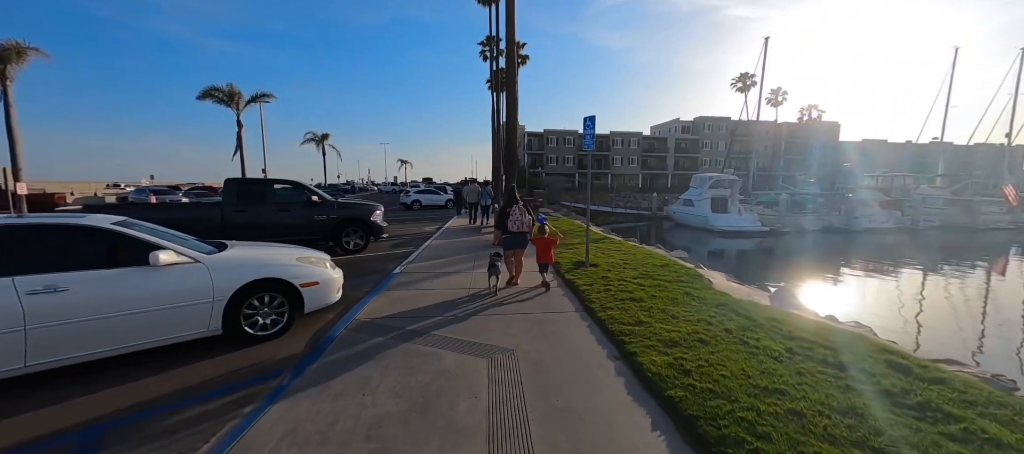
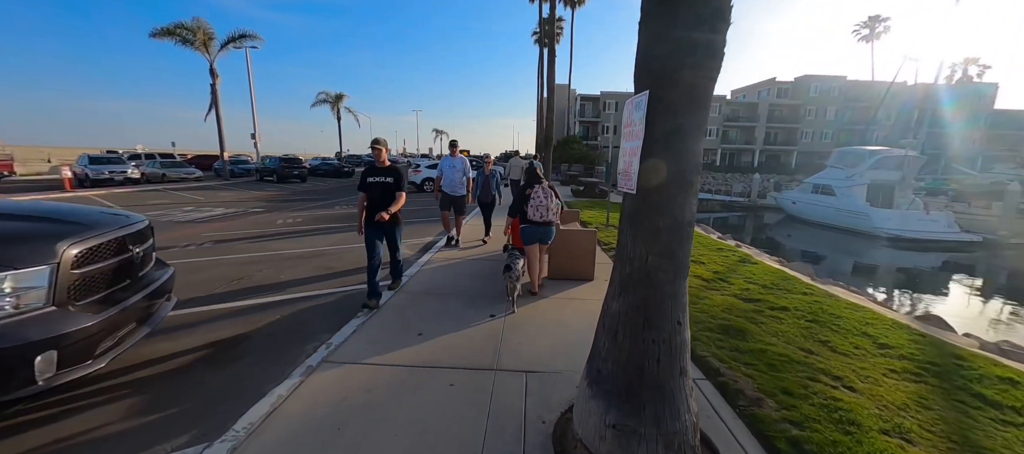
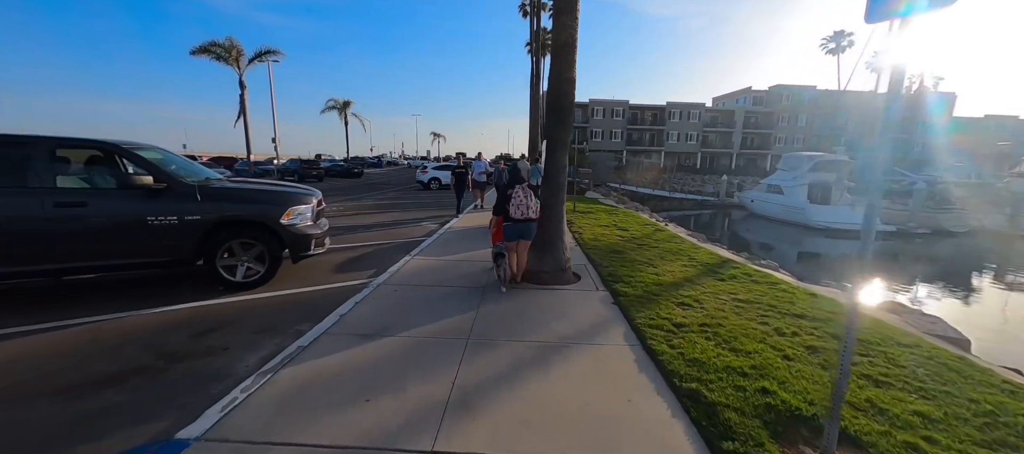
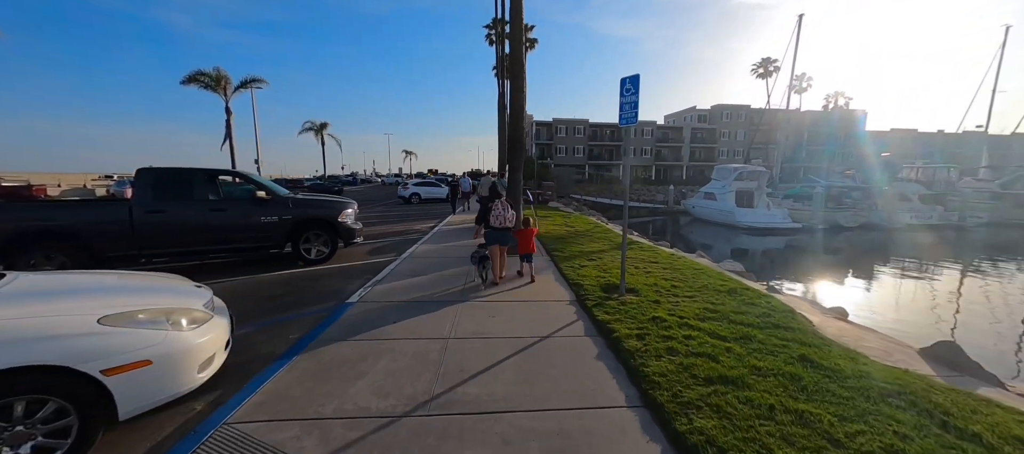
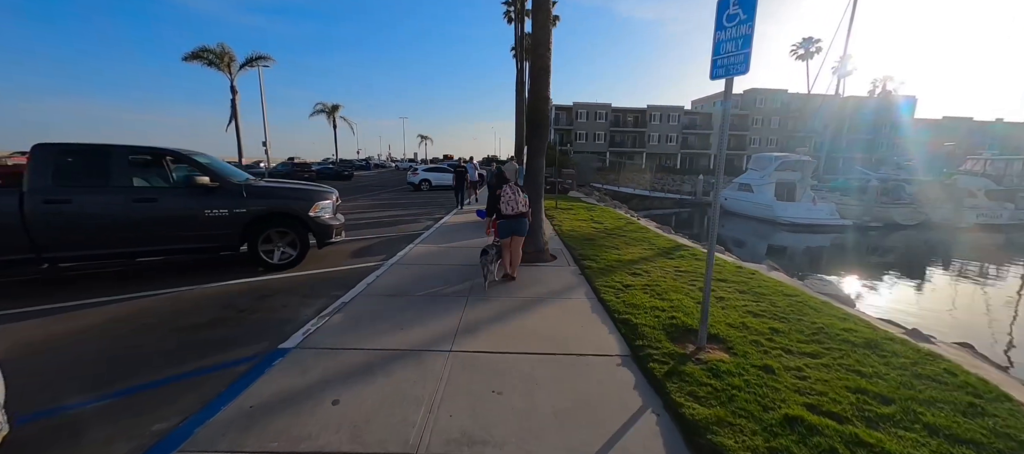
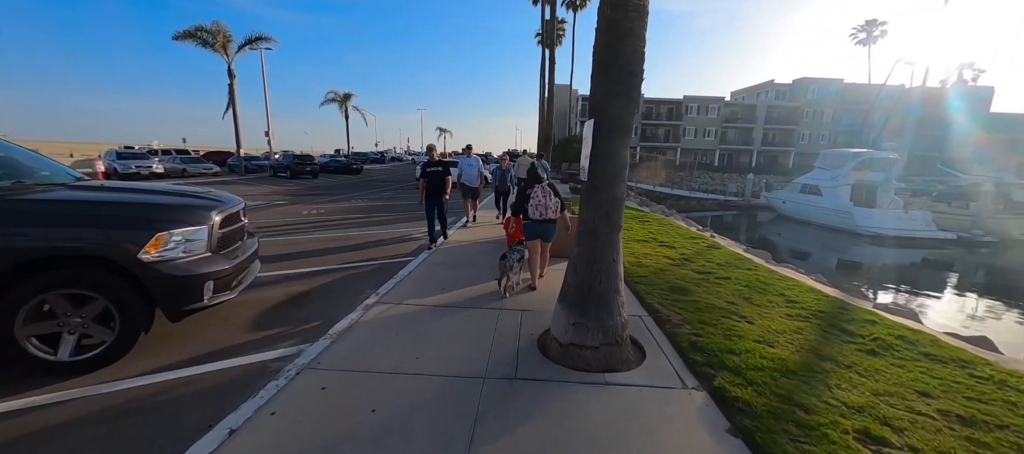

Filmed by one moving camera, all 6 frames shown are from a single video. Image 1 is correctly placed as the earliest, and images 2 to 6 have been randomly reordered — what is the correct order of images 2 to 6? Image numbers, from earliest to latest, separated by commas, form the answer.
4, 5, 3, 6, 2
